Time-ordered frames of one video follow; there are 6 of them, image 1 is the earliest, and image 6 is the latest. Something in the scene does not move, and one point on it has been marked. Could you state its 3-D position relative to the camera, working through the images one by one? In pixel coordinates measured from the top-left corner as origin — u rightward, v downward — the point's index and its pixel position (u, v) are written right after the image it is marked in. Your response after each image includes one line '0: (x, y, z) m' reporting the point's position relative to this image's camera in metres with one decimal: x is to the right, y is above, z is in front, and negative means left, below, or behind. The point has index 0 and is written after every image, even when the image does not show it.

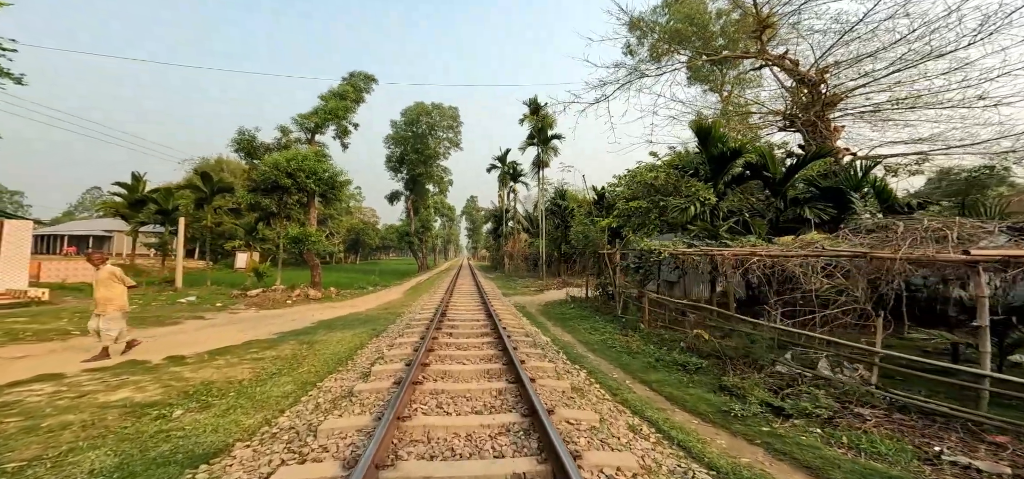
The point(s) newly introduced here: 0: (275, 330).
0: (-5.7, -2.2, +9.6) m
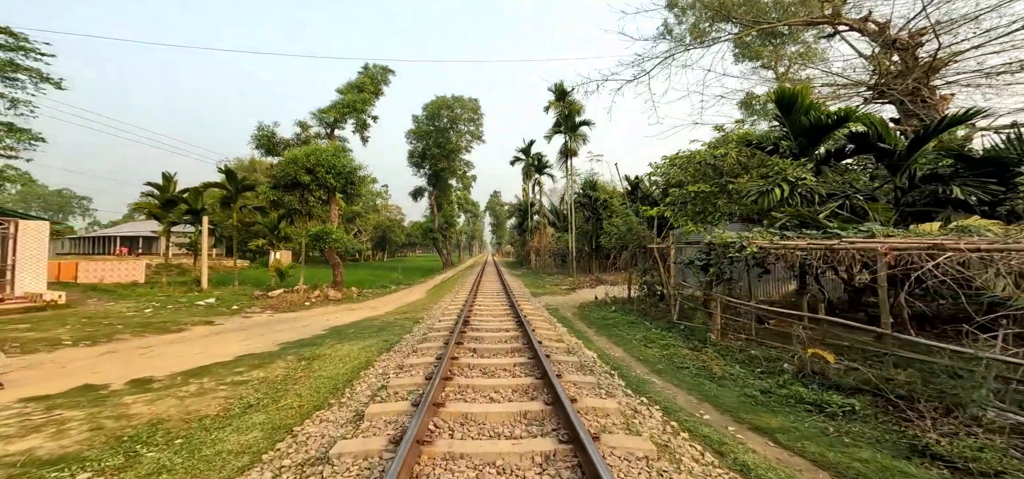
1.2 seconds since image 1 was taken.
0: (-5.0, -2.1, +8.5) m
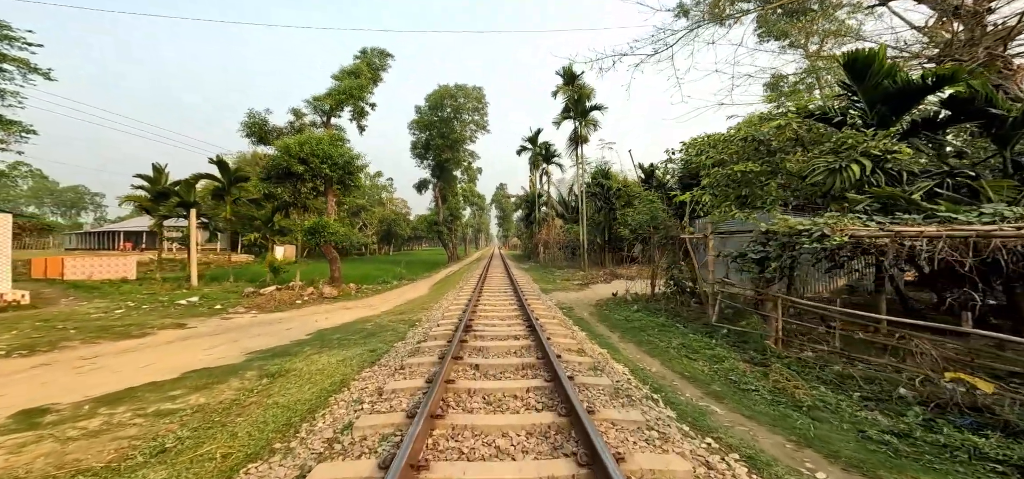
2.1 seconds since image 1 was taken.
0: (-4.8, -2.0, +7.3) m
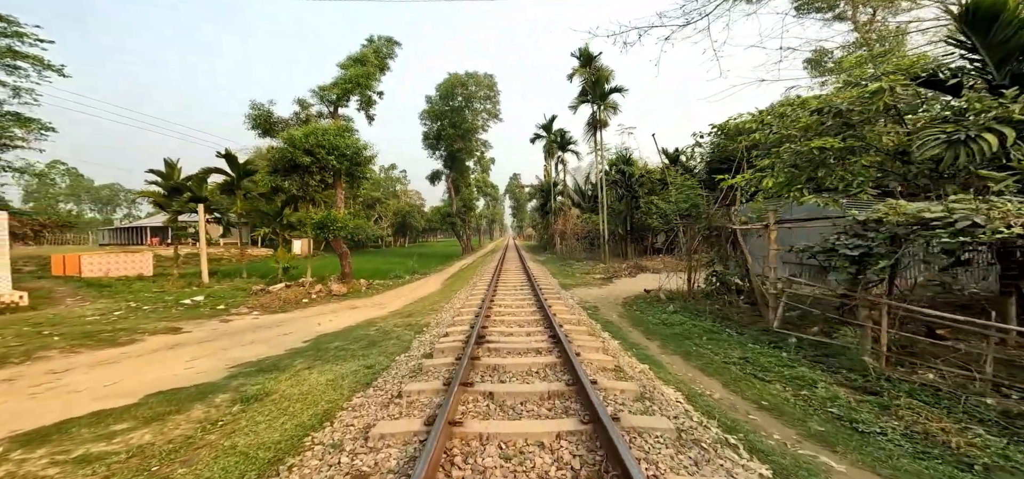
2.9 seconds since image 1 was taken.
0: (-4.4, -1.9, +6.5) m
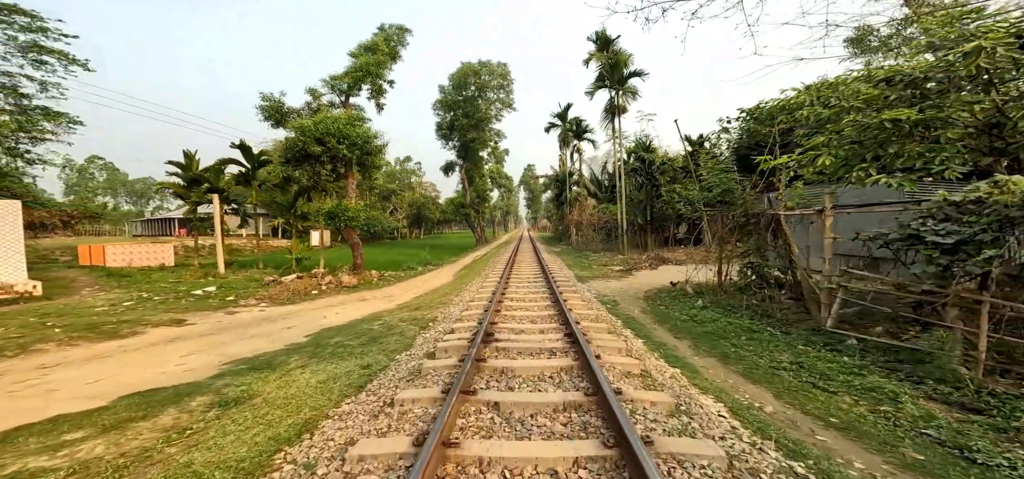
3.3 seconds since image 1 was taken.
0: (-4.3, -1.8, +6.1) m
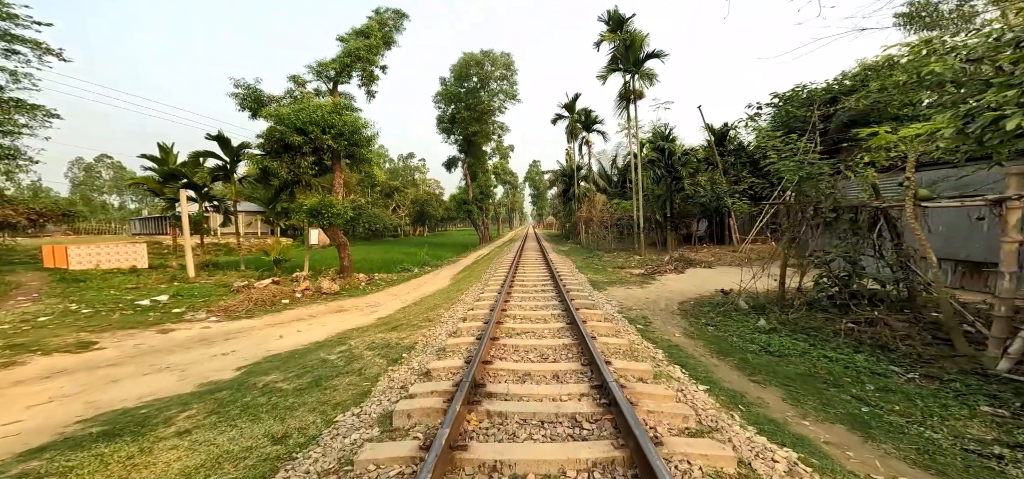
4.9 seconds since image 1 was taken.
0: (-4.3, -1.8, +4.2) m
